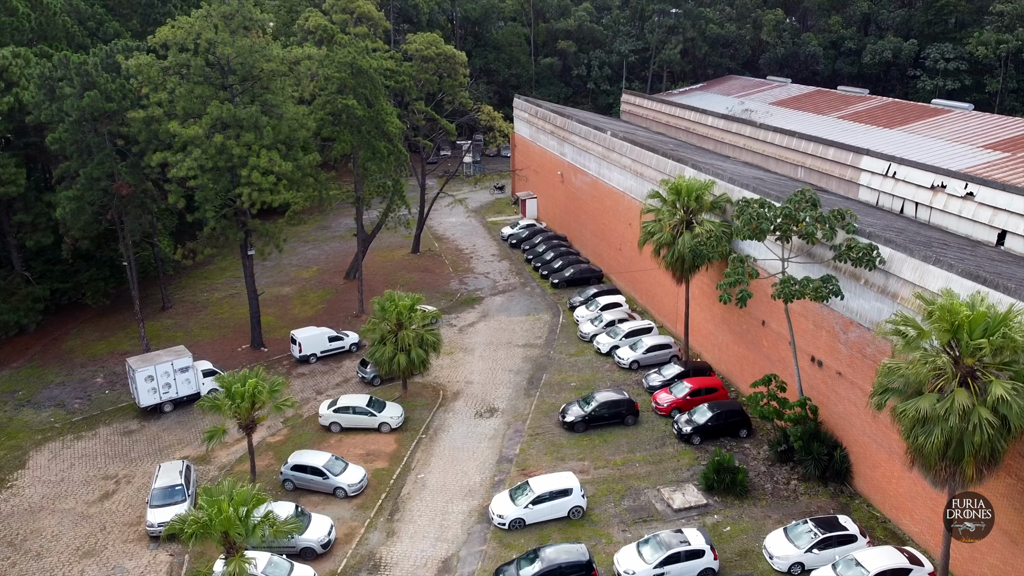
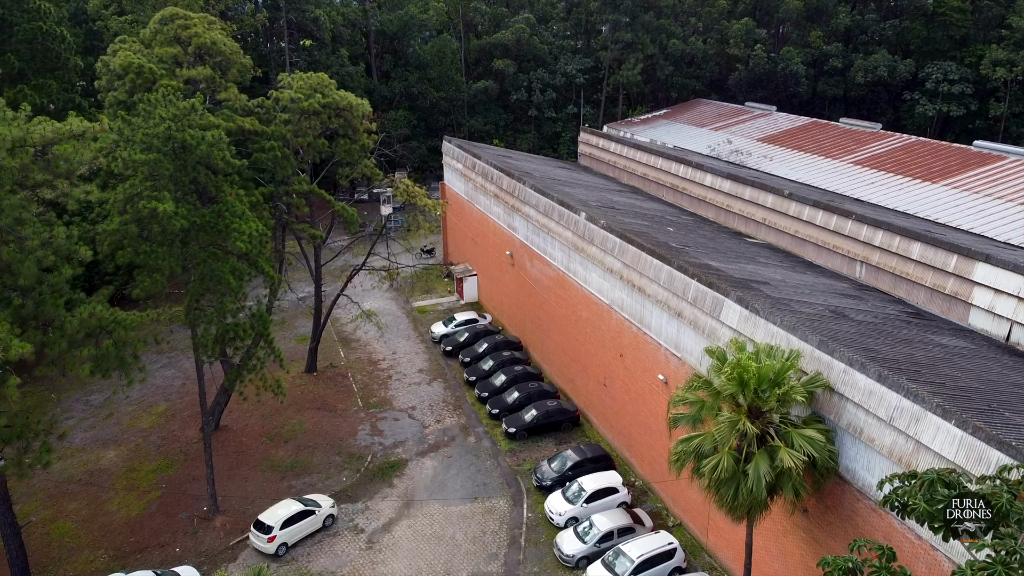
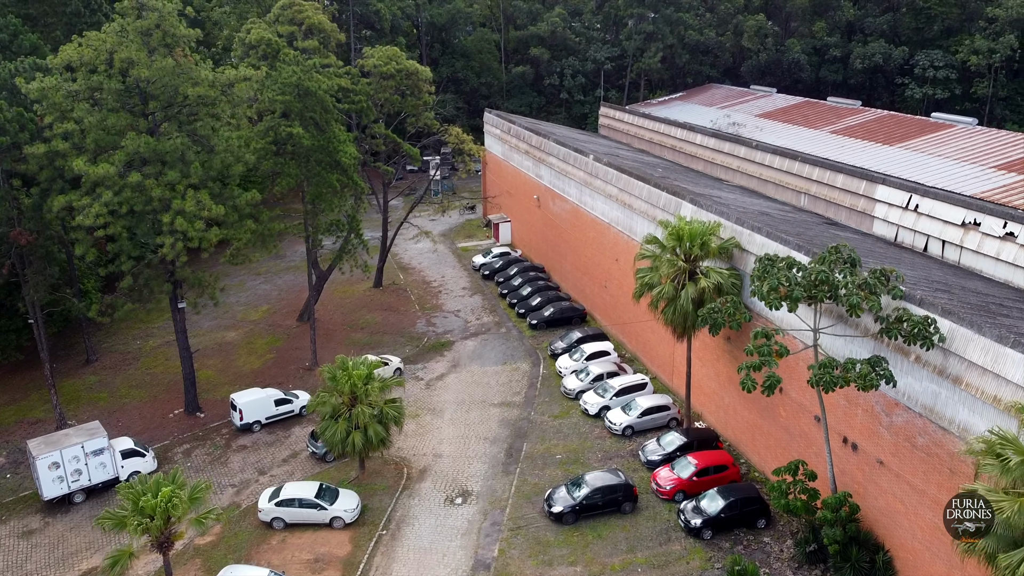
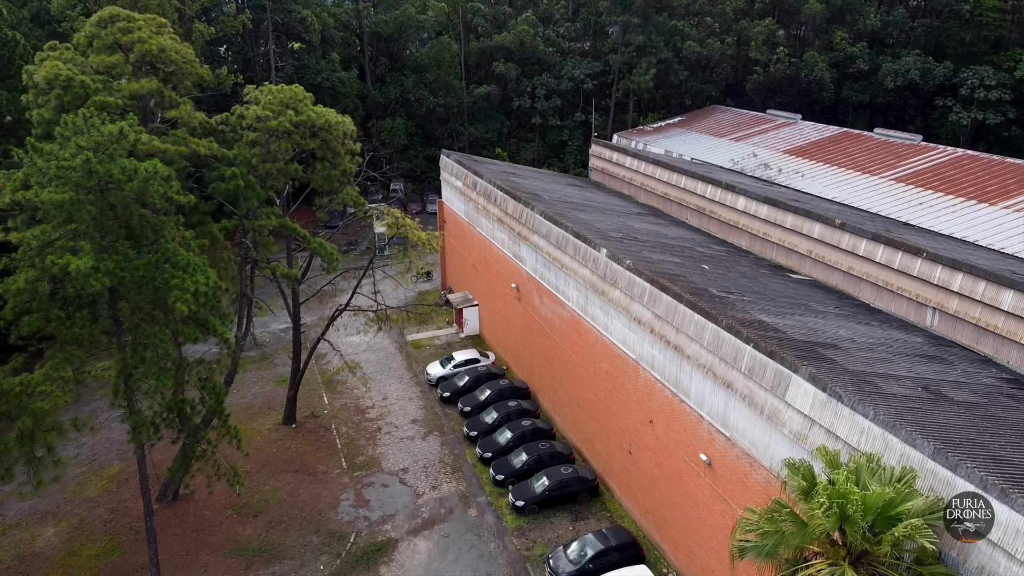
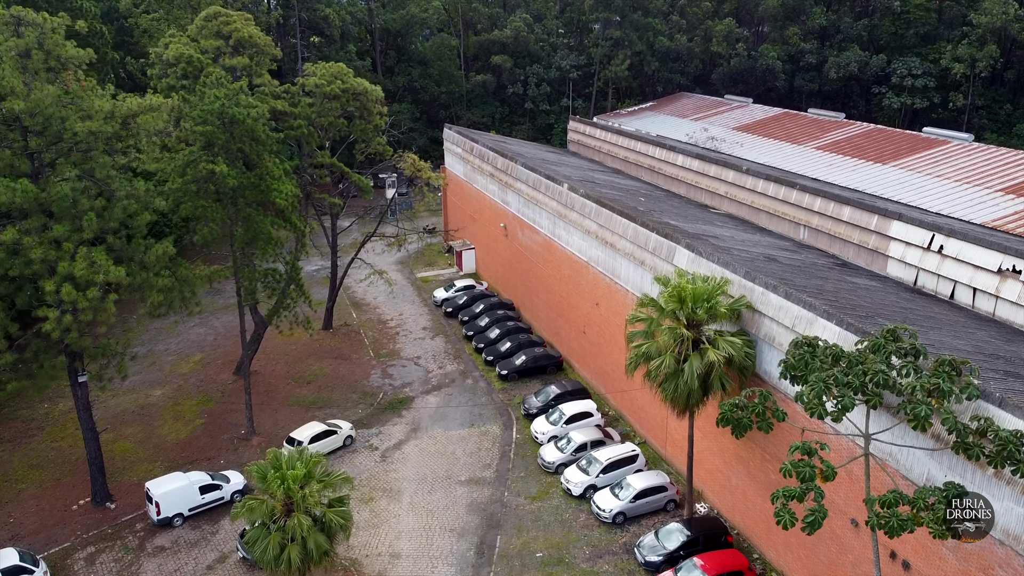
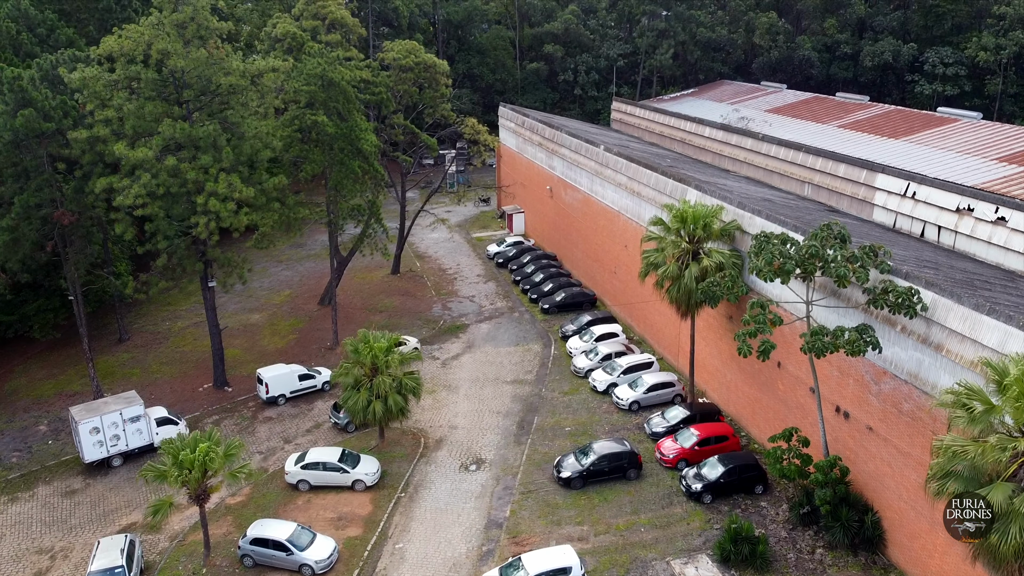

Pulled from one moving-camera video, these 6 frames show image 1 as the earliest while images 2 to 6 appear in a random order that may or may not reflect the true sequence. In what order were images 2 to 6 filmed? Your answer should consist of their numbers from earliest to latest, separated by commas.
6, 3, 5, 2, 4
